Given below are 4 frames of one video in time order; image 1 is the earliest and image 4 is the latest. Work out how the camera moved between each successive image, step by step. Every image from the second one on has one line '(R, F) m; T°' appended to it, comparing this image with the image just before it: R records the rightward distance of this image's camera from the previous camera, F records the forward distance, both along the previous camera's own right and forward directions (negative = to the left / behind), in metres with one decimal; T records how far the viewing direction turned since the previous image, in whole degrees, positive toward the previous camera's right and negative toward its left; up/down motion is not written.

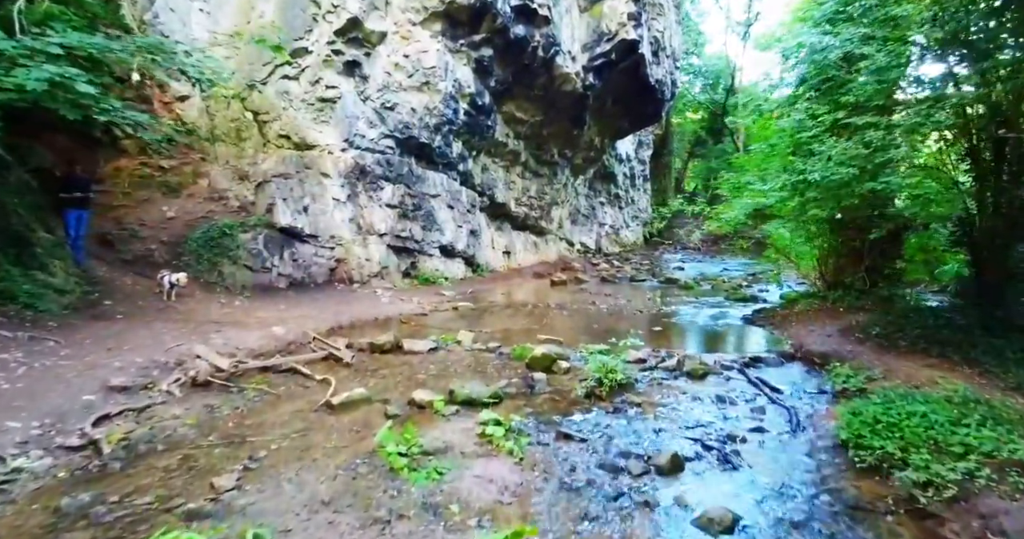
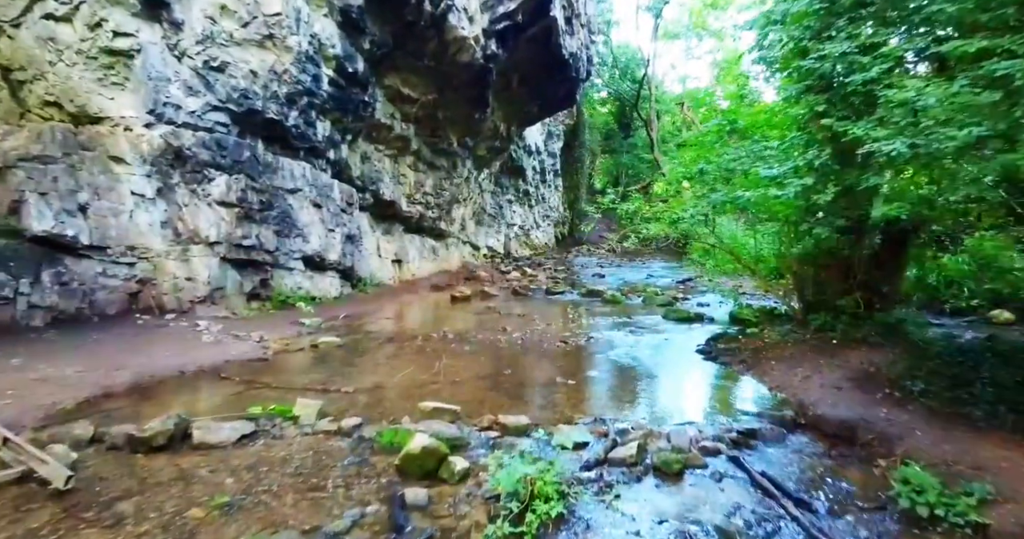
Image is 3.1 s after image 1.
(+0.4, +2.9) m; +10°
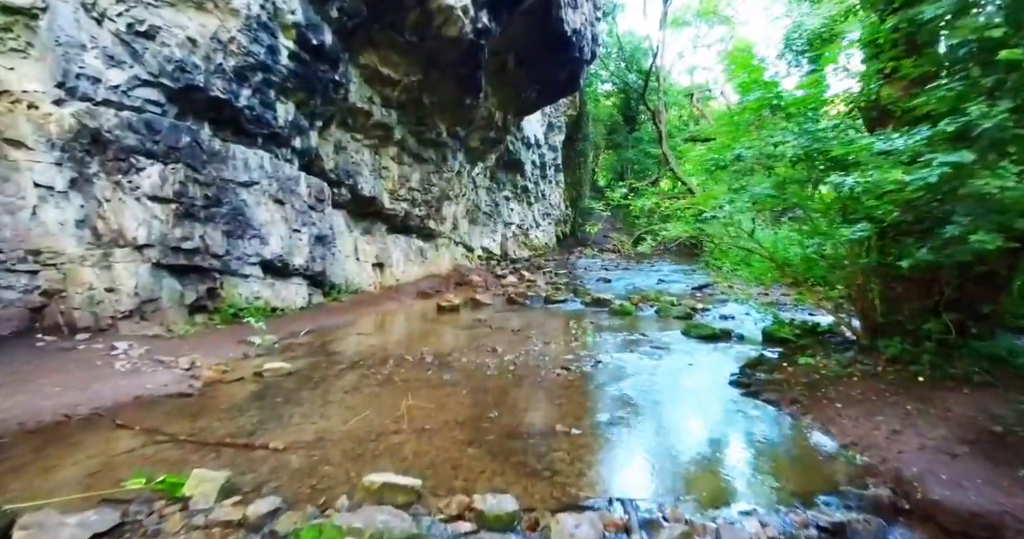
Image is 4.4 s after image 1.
(+0.1, +1.6) m; 0°
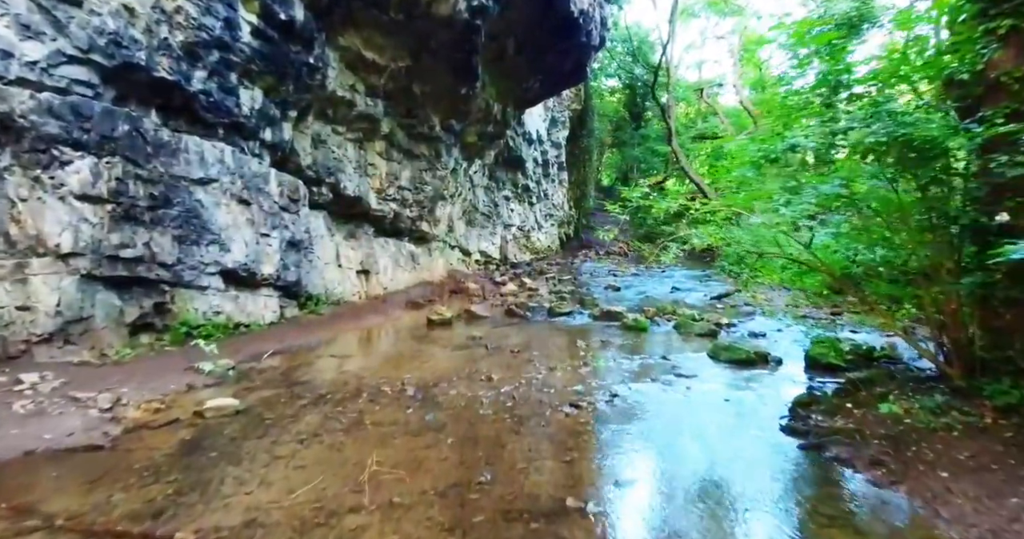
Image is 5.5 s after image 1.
(0.0, +1.3) m; 0°
